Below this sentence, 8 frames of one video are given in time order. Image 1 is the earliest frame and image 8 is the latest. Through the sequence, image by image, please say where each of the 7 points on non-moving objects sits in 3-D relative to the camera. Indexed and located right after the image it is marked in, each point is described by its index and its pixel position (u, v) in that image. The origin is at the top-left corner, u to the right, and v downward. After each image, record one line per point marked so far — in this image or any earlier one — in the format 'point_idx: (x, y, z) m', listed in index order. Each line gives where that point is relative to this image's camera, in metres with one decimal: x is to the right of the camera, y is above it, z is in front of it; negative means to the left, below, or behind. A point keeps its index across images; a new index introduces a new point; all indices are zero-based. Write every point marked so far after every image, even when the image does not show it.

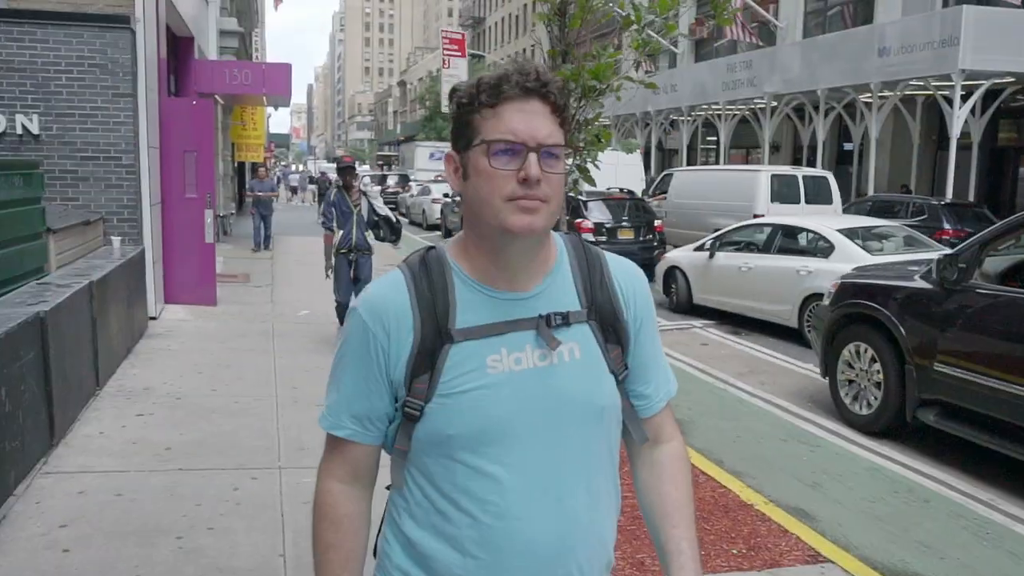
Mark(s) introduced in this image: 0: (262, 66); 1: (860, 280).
0: (-4.4, +3.9, +15.8) m
1: (+2.6, +0.1, +6.9) m
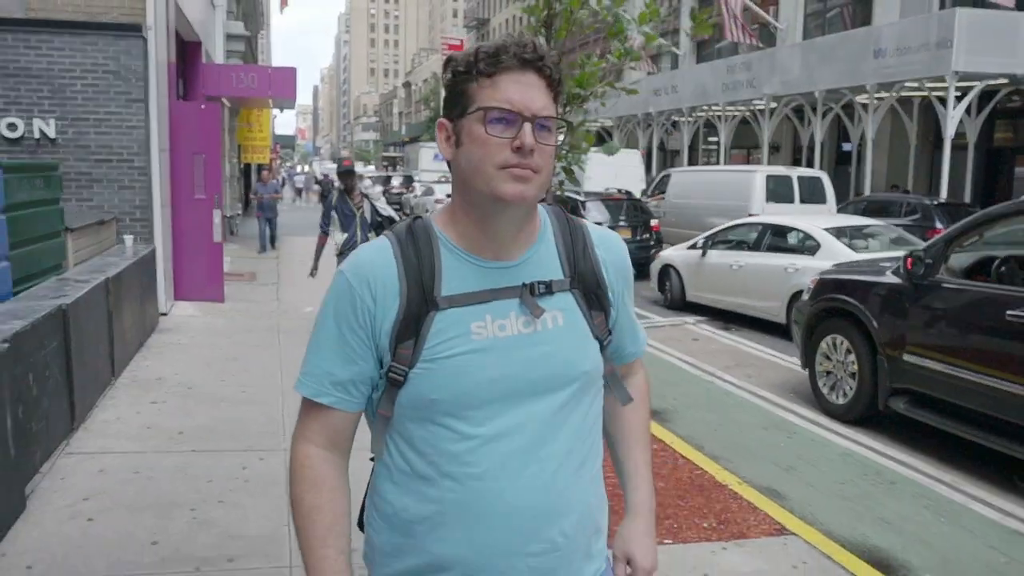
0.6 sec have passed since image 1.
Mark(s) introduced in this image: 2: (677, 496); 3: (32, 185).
0: (-4.4, +3.9, +16.2) m
1: (+2.6, +0.1, +7.2) m
2: (+0.9, -1.2, +5.1) m
3: (-3.3, +0.7, +6.4) m
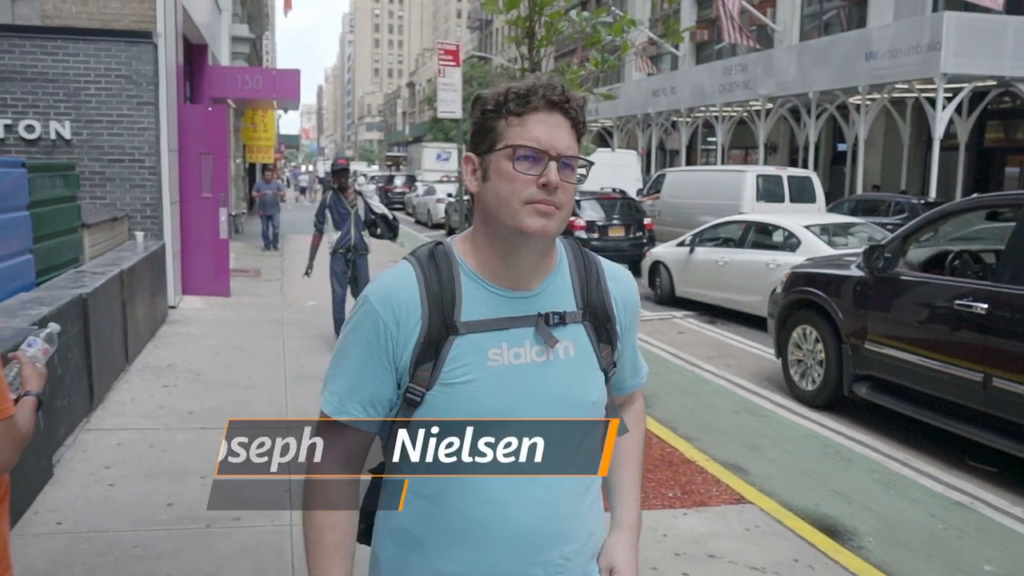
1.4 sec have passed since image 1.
0: (-4.4, +4.0, +16.7) m
1: (+2.5, +0.2, +7.7) m
2: (+0.8, -1.1, +5.6) m
3: (-3.4, +0.8, +6.9) m
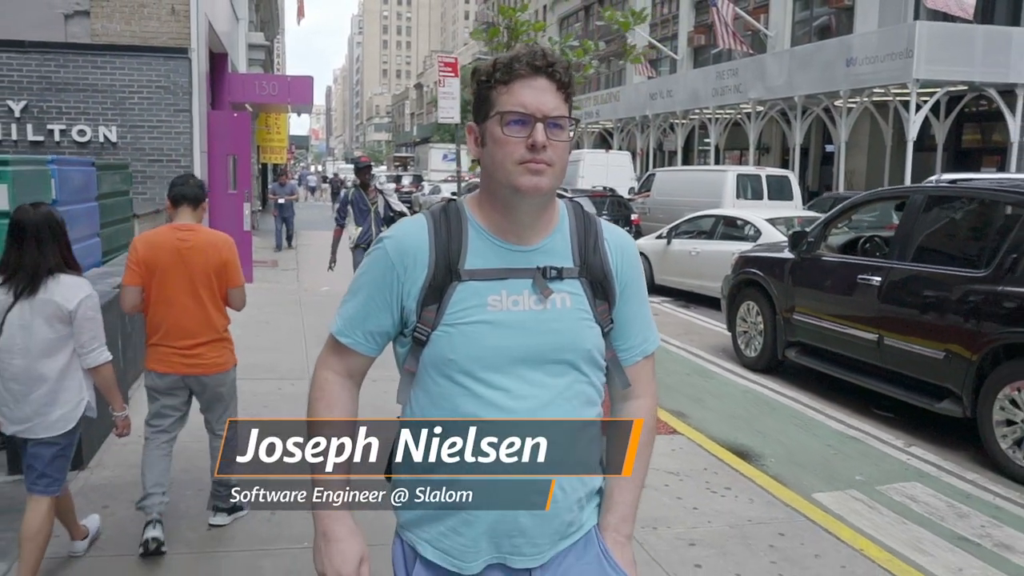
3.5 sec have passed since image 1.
0: (-4.4, +4.1, +18.0) m
1: (+2.3, +0.3, +8.9) m
2: (+0.7, -0.9, +6.9) m
3: (-3.6, +1.0, +8.2) m
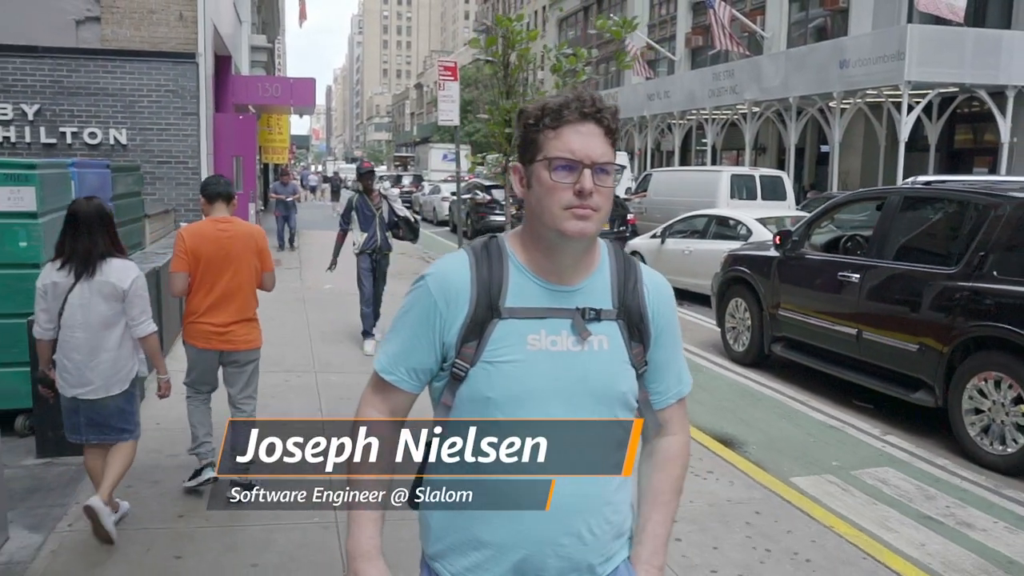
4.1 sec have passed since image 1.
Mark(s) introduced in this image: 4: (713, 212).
0: (-4.5, +4.2, +18.4) m
1: (+2.3, +0.4, +9.3) m
2: (+0.6, -0.9, +7.2) m
3: (-3.6, +1.0, +8.5) m
4: (+2.9, +1.1, +13.0) m
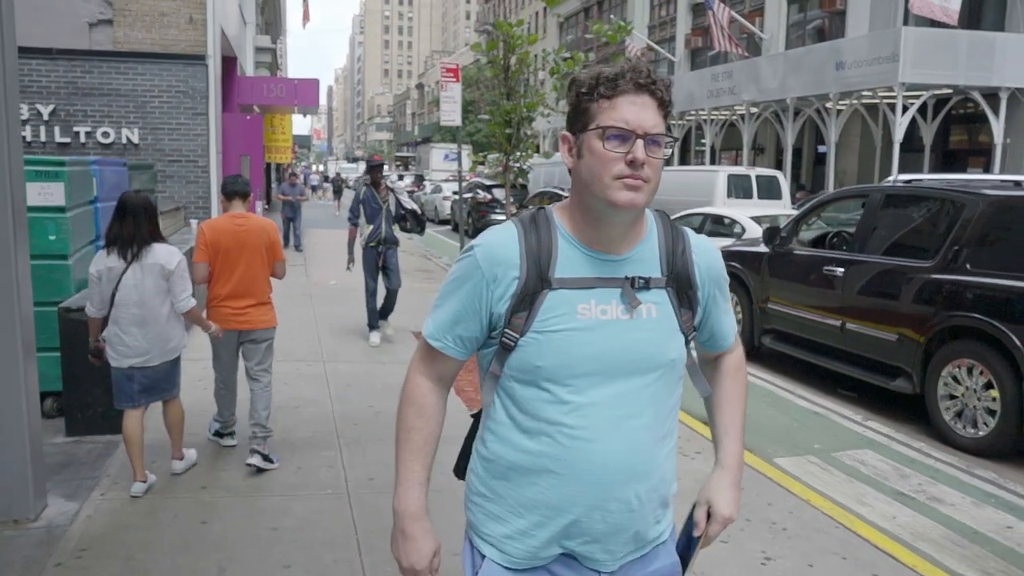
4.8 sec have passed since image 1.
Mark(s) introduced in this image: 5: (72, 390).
0: (-4.5, +4.2, +18.7) m
1: (+2.3, +0.4, +9.6) m
2: (+0.6, -0.9, +7.6) m
3: (-3.6, +1.1, +8.9) m
4: (+2.9, +1.1, +13.3) m
5: (-2.6, -0.6, +5.4) m
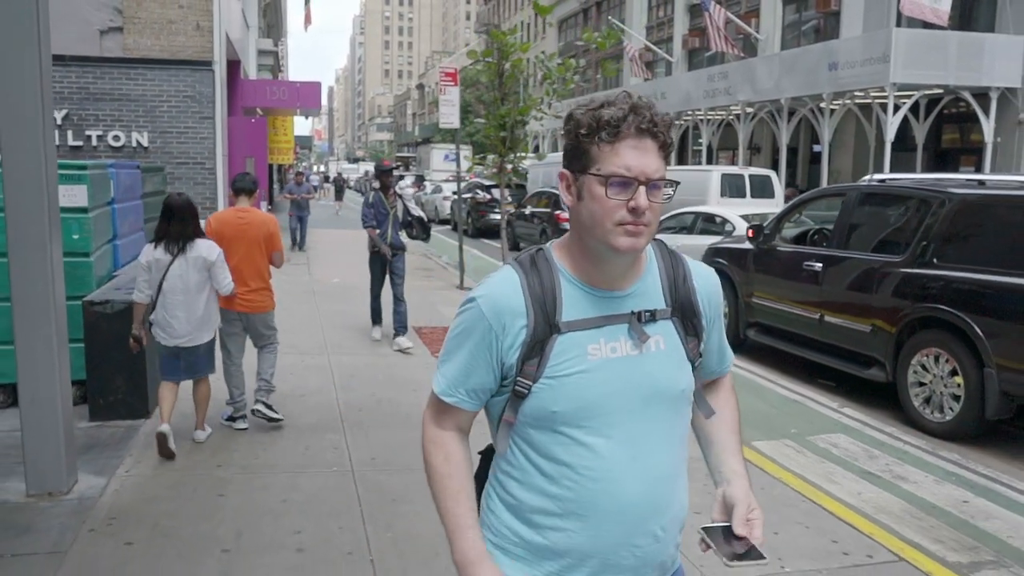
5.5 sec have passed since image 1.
0: (-4.5, +4.3, +19.1) m
1: (+2.3, +0.5, +10.0) m
2: (+0.6, -0.8, +8.0) m
3: (-3.7, +1.1, +9.3) m
4: (+2.8, +1.2, +13.7) m
5: (-2.6, -0.6, +5.8) m
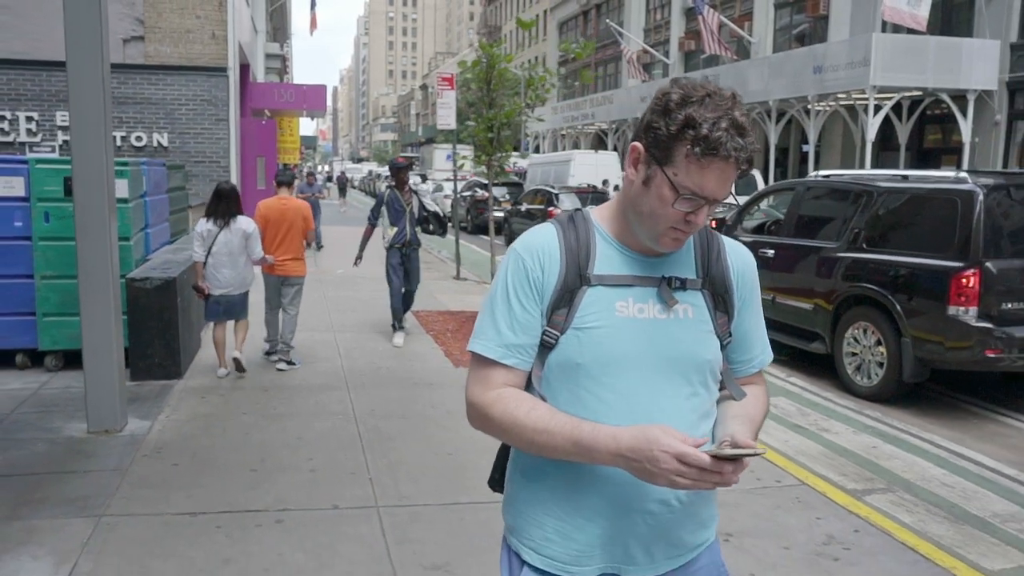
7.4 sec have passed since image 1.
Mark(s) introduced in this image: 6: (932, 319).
0: (-4.6, +4.4, +20.1) m
1: (+2.1, +0.6, +11.0) m
2: (+0.5, -0.7, +8.9) m
3: (-3.8, +1.2, +10.3) m
4: (+2.7, +1.3, +14.7) m
5: (-2.8, -0.4, +6.8) m
6: (+3.2, -0.2, +7.0) m
